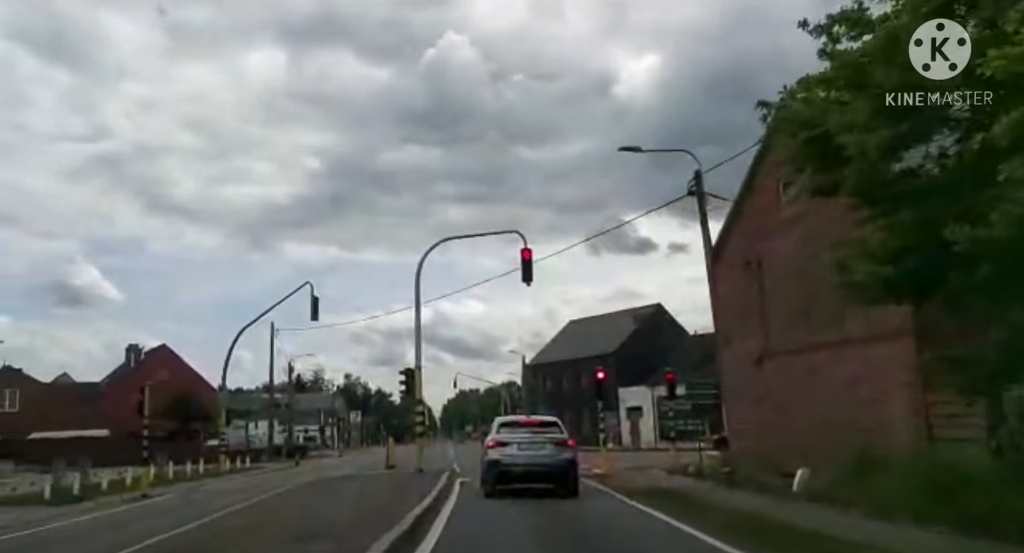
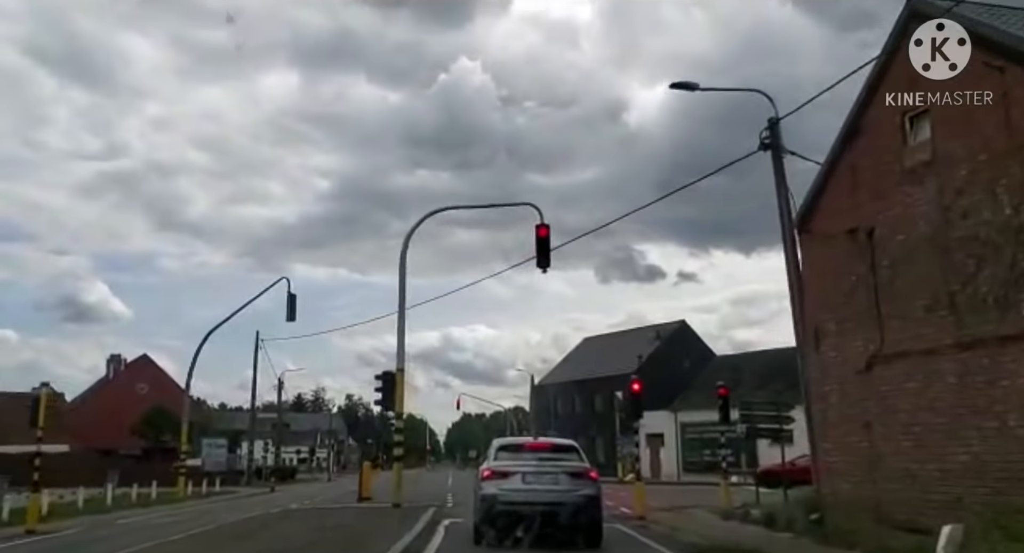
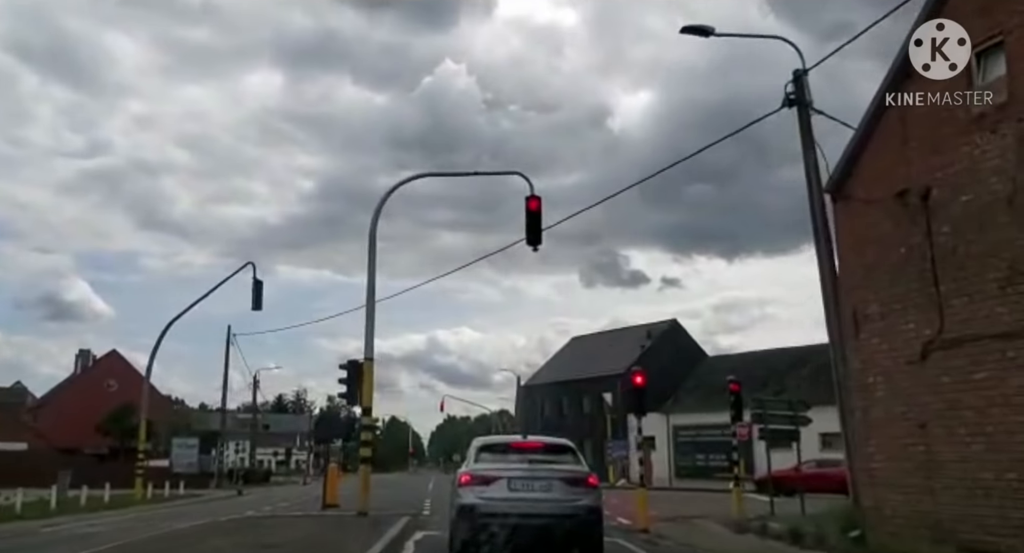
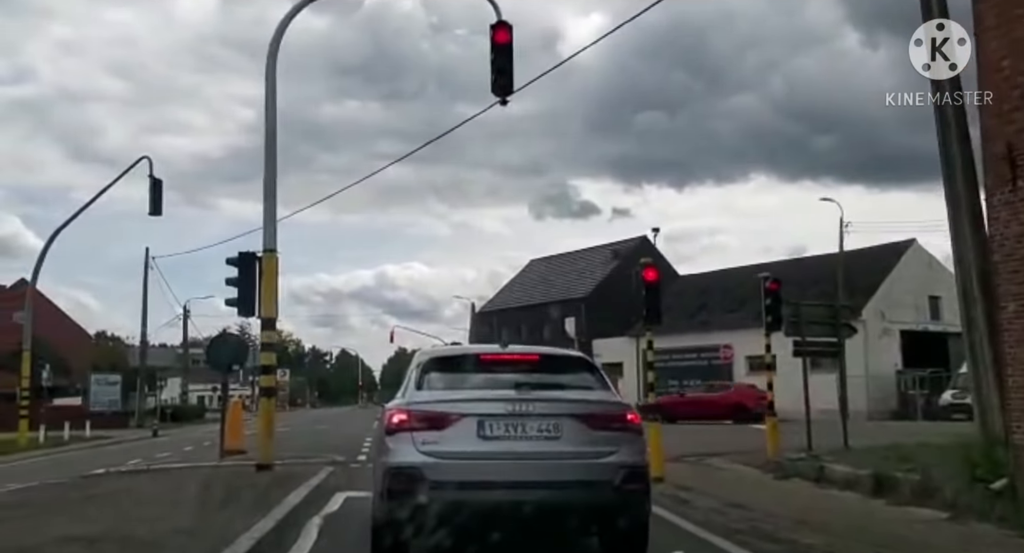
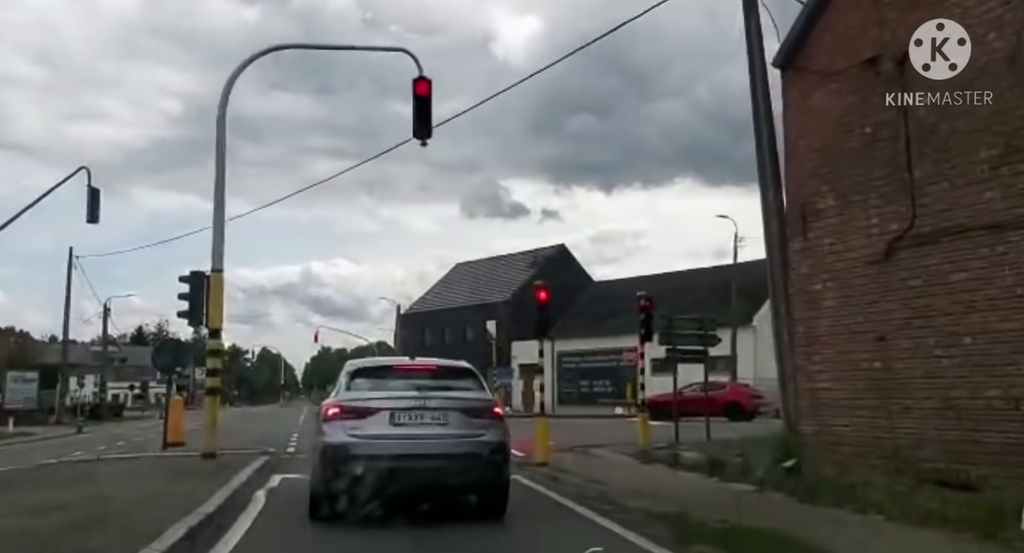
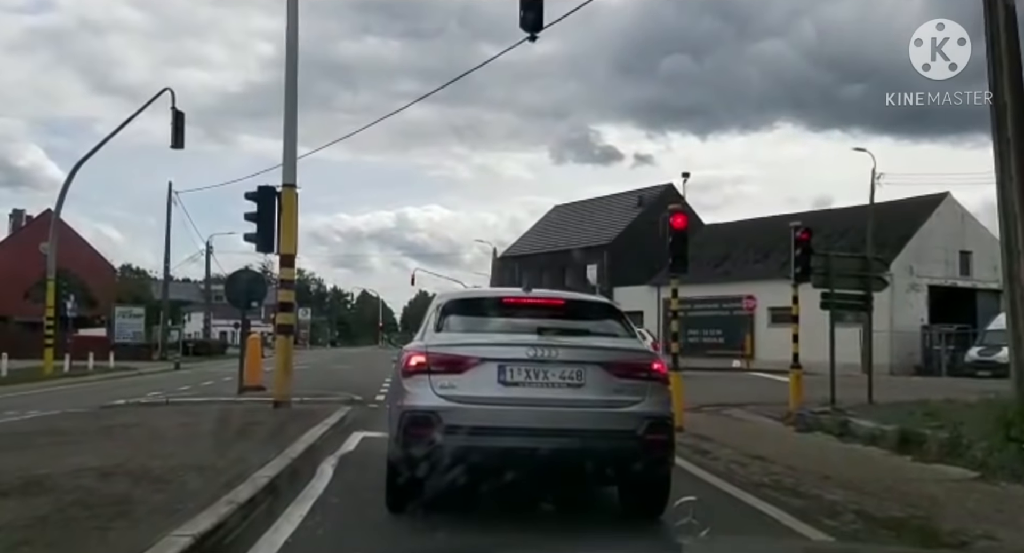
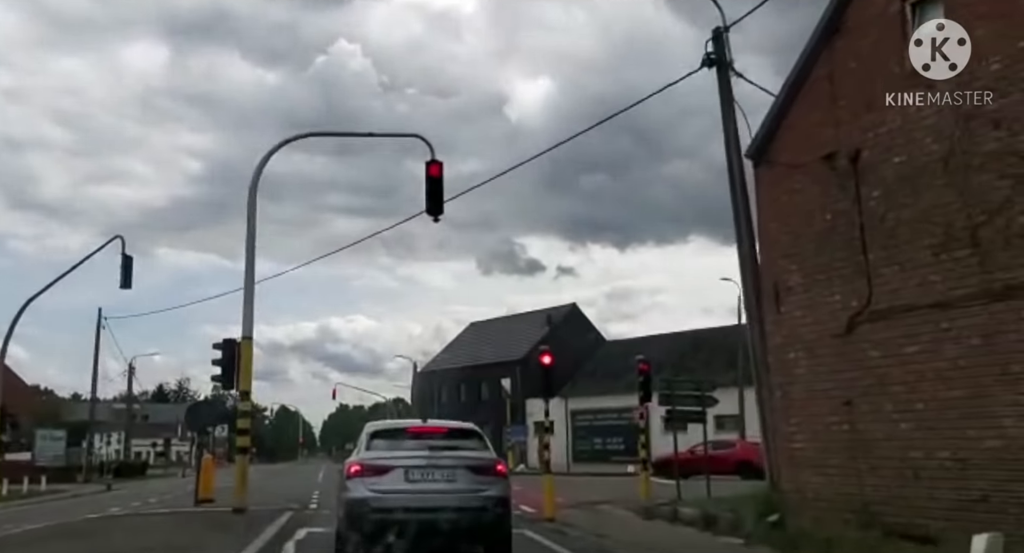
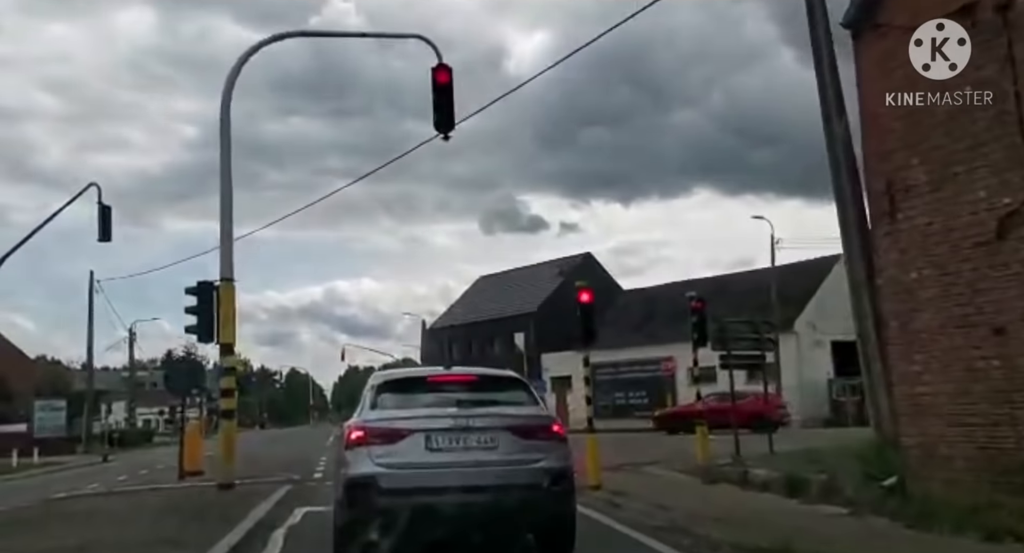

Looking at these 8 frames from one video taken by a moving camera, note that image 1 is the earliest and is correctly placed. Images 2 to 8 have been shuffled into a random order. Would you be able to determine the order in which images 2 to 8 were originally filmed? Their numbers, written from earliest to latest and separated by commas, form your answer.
2, 3, 7, 5, 8, 4, 6
